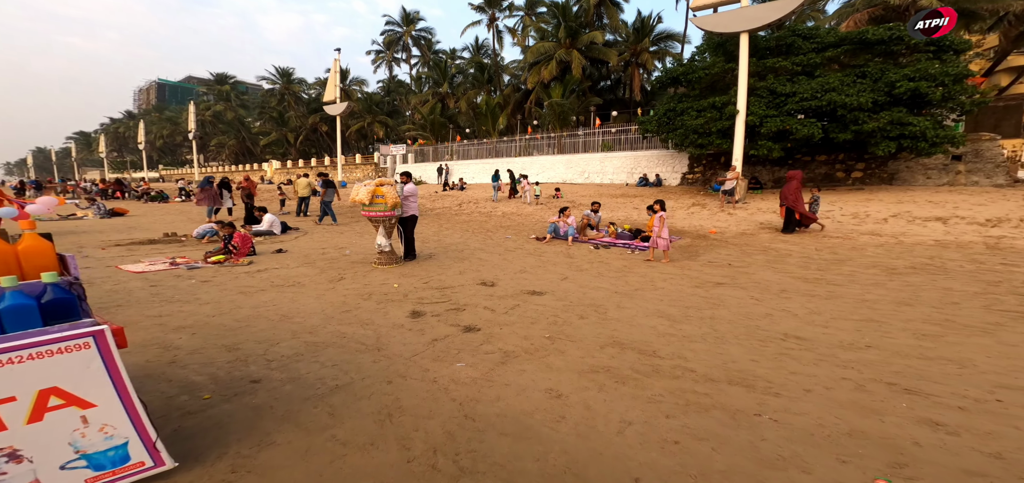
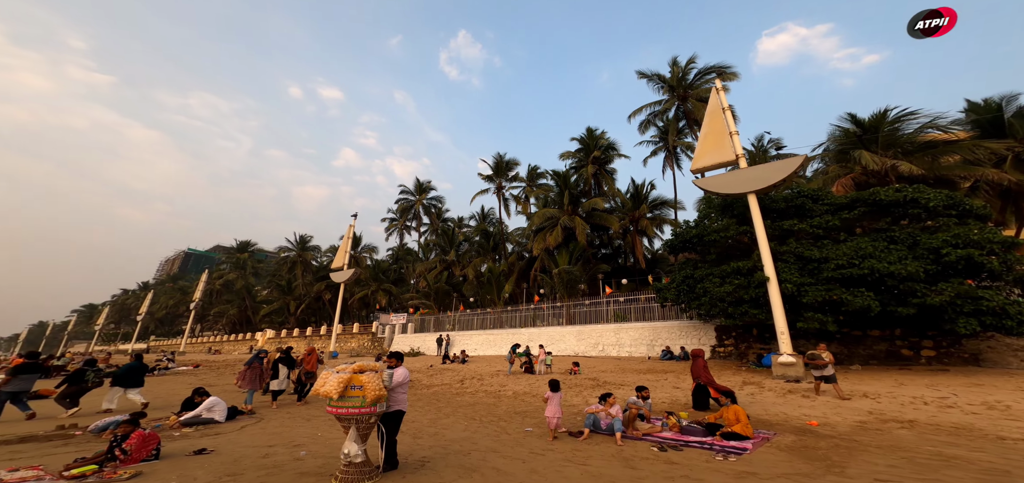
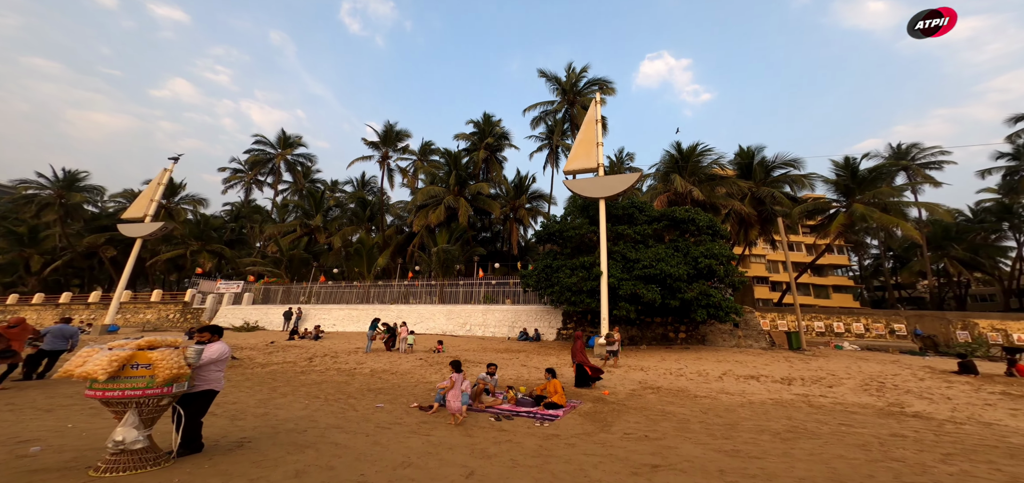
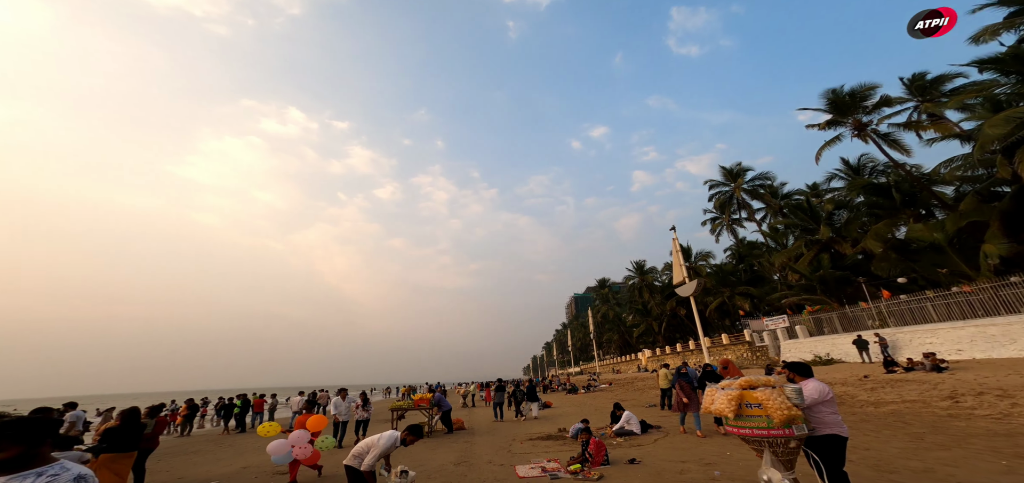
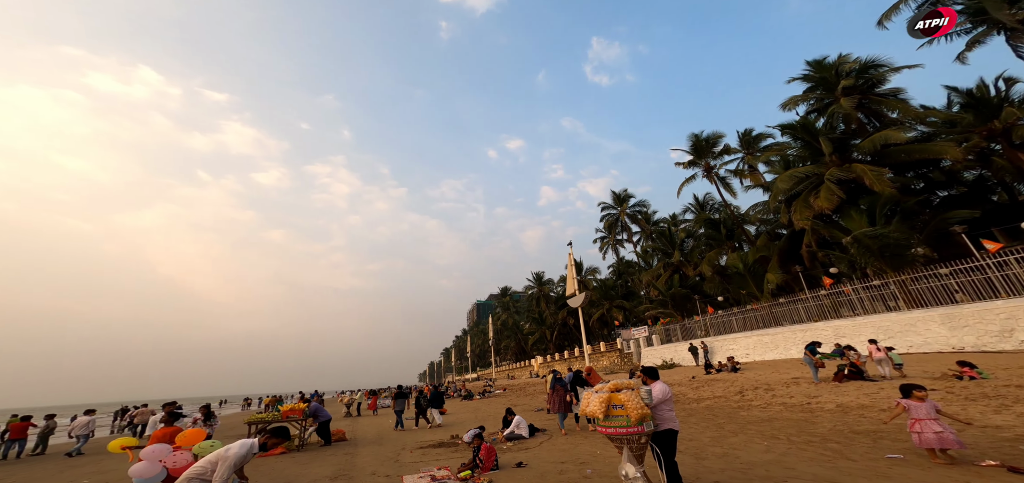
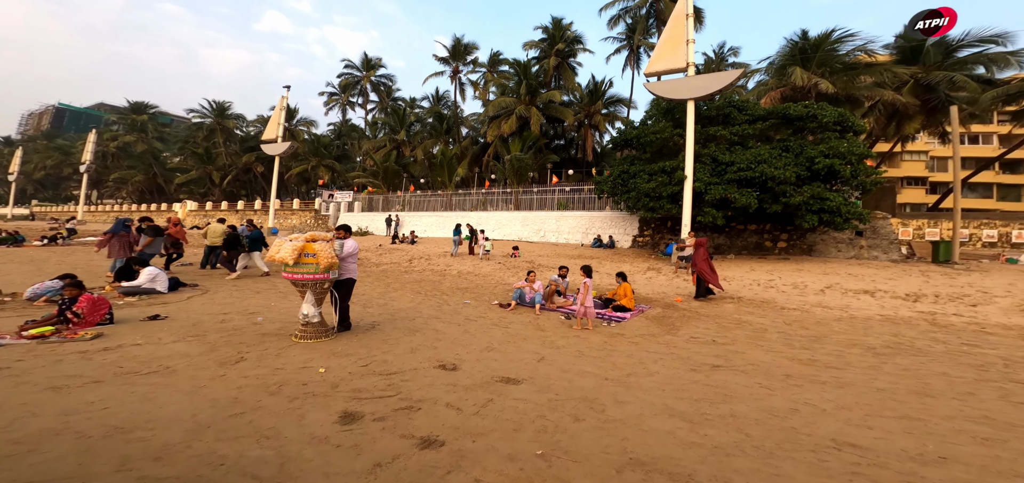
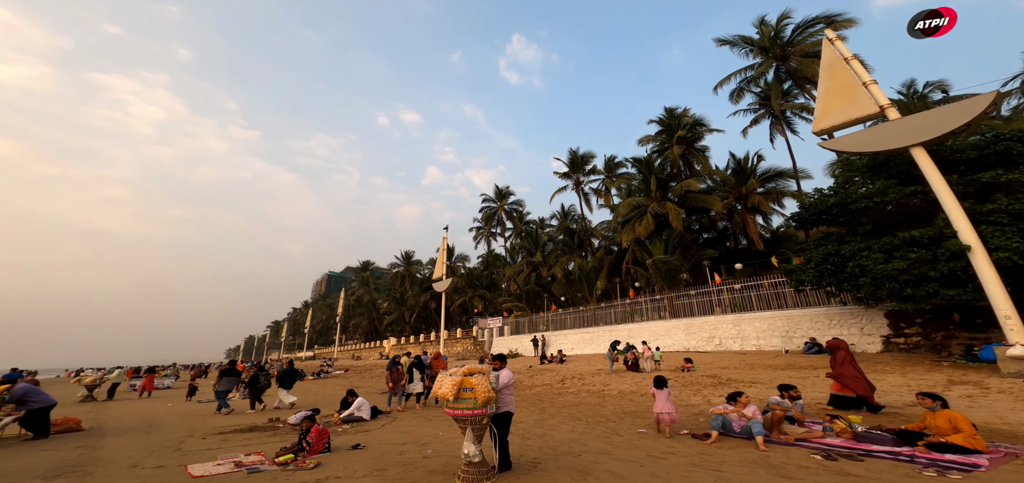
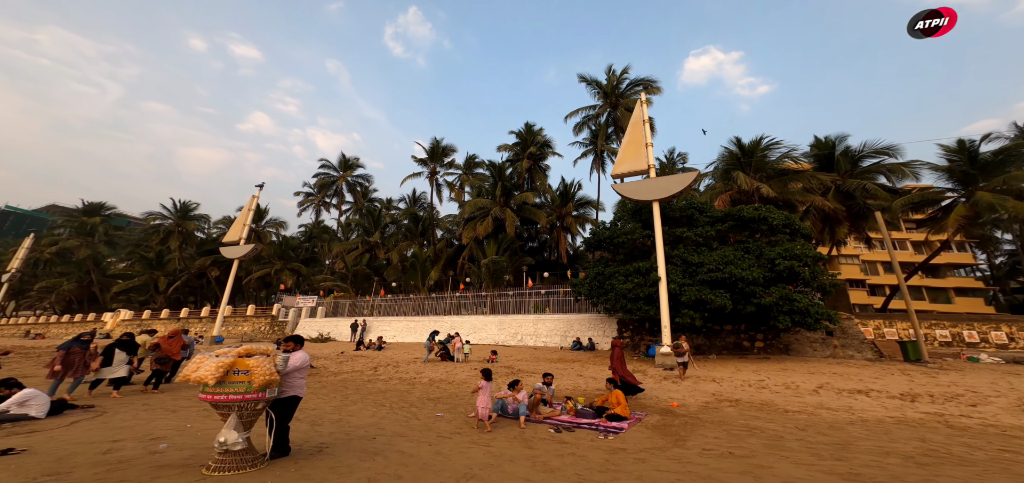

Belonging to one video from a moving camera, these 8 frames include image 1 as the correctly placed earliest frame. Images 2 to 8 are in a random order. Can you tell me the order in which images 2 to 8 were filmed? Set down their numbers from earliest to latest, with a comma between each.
6, 3, 8, 2, 7, 5, 4
